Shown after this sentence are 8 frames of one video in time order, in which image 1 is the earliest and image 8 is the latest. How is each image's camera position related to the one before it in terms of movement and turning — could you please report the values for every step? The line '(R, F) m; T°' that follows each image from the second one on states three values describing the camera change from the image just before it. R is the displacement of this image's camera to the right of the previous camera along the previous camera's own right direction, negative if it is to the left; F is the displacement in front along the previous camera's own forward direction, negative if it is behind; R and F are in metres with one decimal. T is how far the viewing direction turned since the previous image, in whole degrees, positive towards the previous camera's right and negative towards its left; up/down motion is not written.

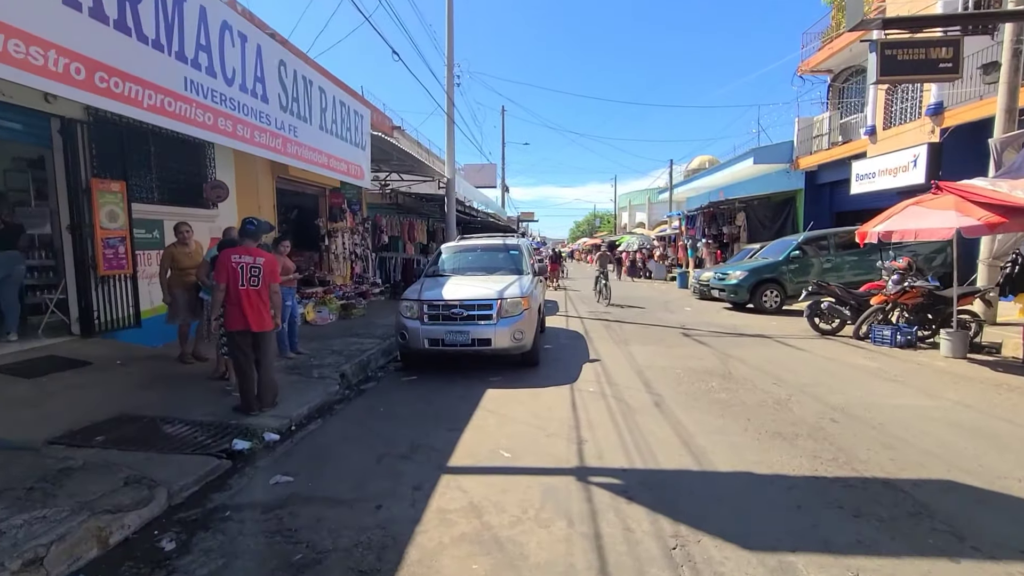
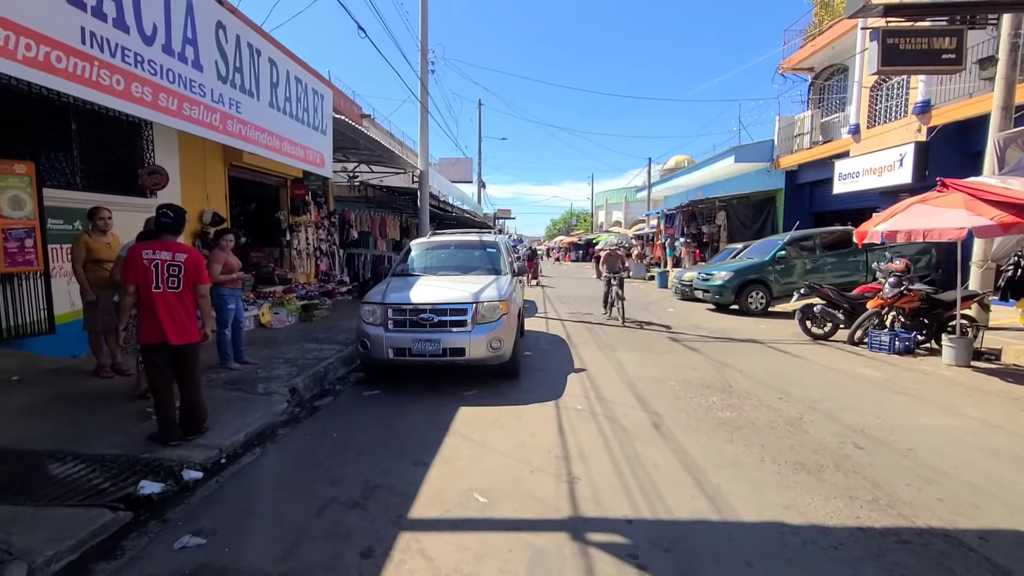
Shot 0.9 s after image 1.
(0.0, +0.8) m; +3°
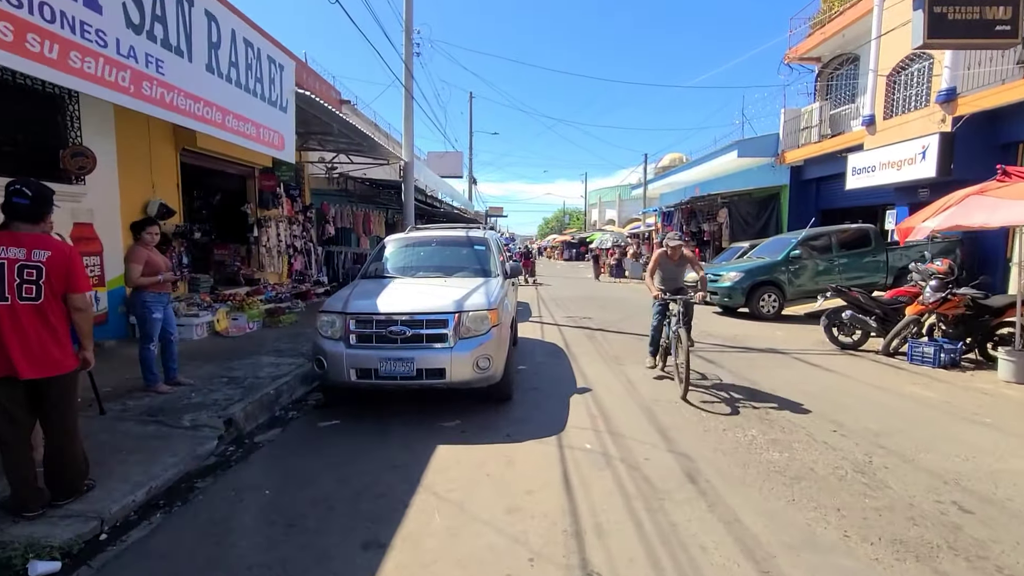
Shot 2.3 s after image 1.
(0.0, +1.2) m; +1°
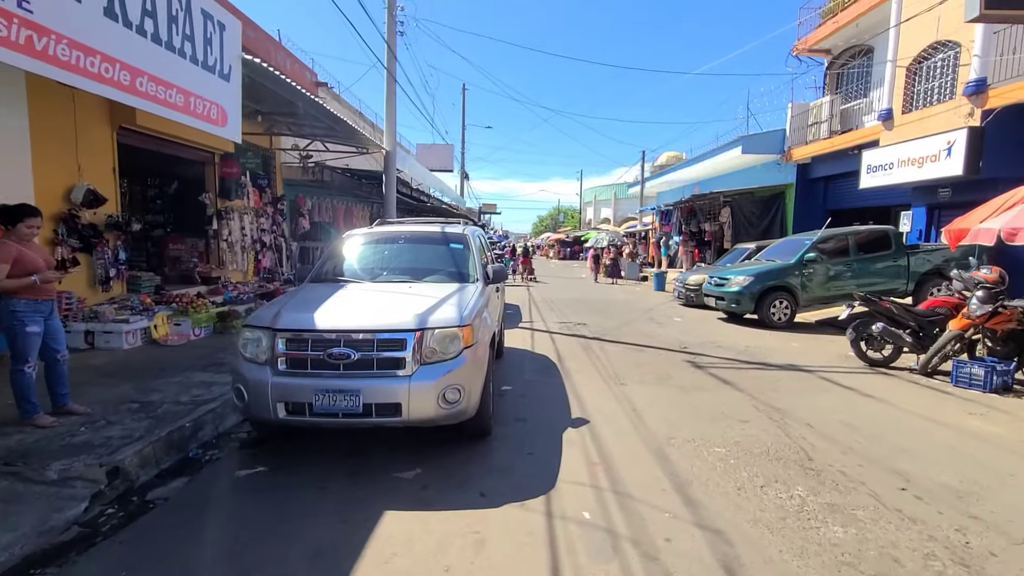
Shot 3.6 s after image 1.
(+0.1, +1.1) m; +1°
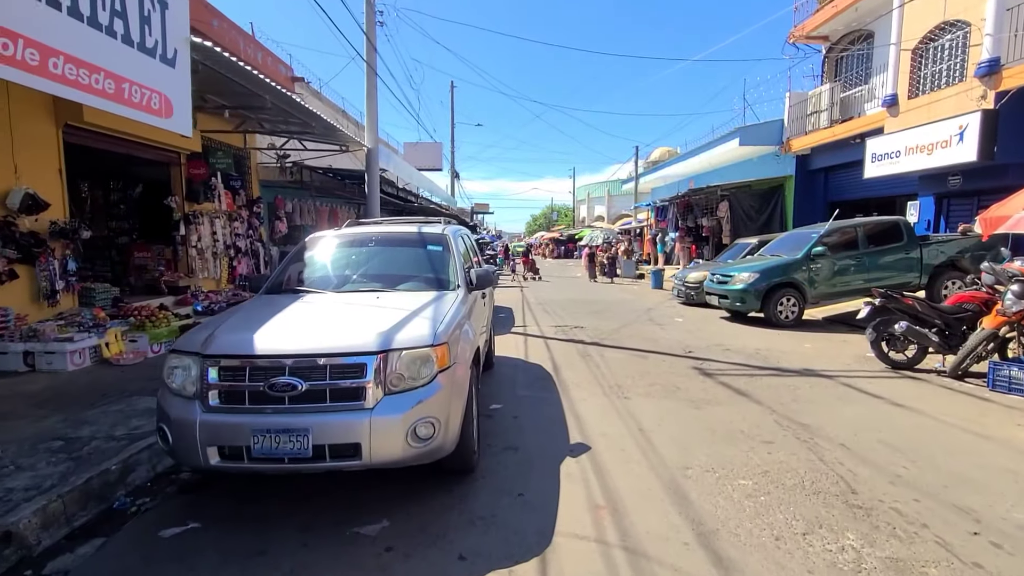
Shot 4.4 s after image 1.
(+0.1, +0.7) m; +1°
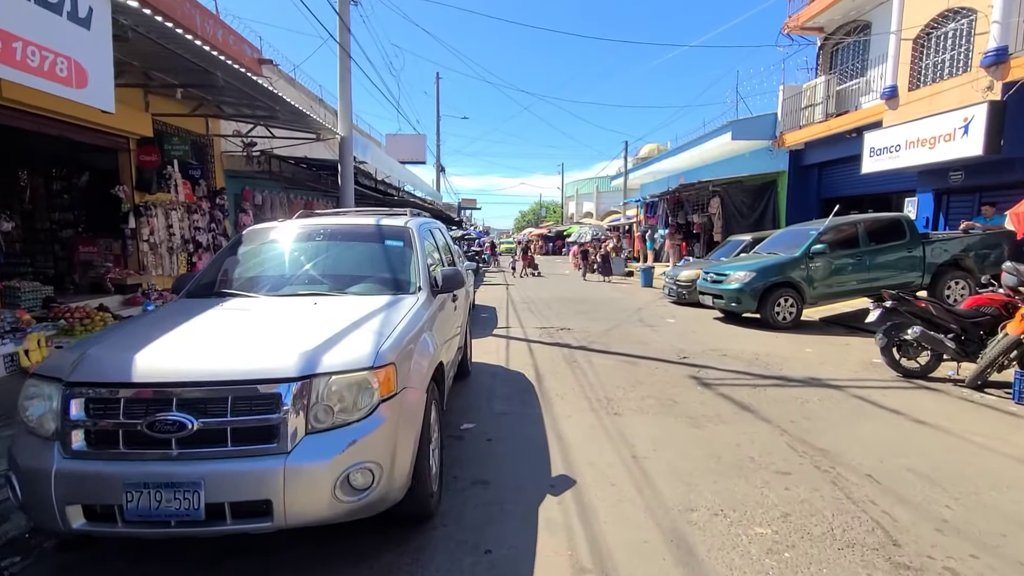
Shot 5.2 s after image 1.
(+0.1, +0.7) m; +1°
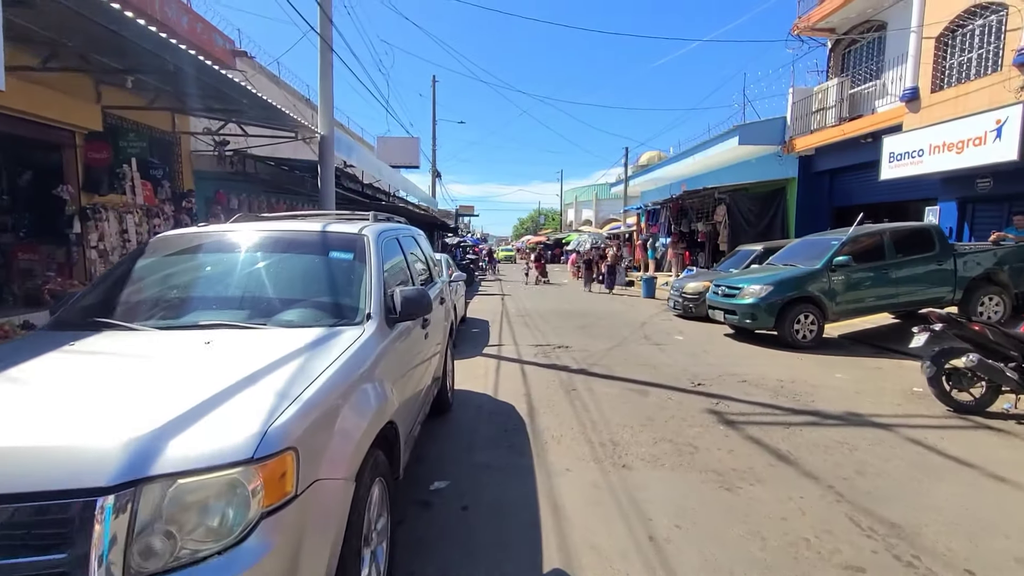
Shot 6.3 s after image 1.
(+0.1, +1.0) m; 0°
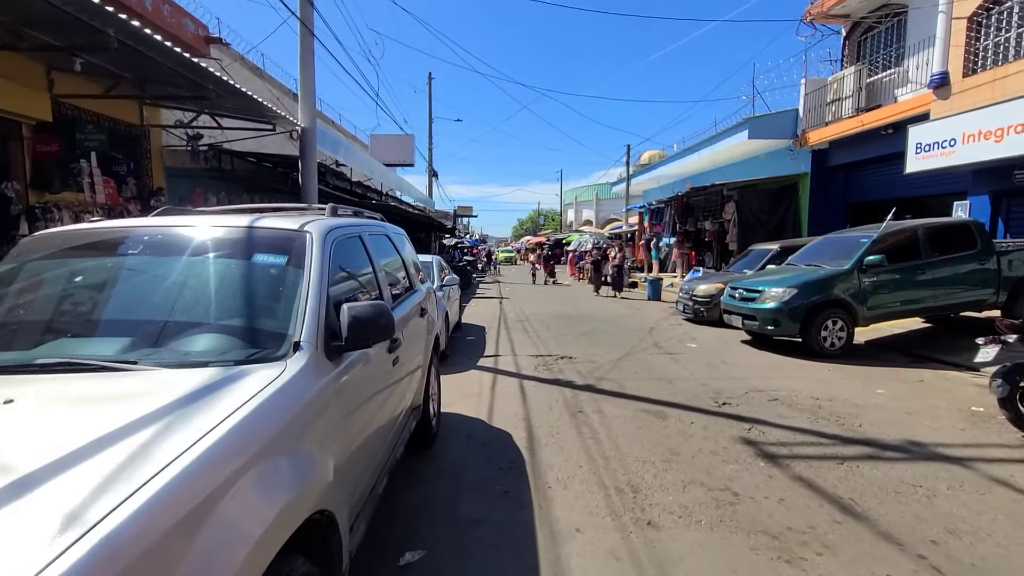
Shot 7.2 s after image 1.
(0.0, +0.9) m; 0°
